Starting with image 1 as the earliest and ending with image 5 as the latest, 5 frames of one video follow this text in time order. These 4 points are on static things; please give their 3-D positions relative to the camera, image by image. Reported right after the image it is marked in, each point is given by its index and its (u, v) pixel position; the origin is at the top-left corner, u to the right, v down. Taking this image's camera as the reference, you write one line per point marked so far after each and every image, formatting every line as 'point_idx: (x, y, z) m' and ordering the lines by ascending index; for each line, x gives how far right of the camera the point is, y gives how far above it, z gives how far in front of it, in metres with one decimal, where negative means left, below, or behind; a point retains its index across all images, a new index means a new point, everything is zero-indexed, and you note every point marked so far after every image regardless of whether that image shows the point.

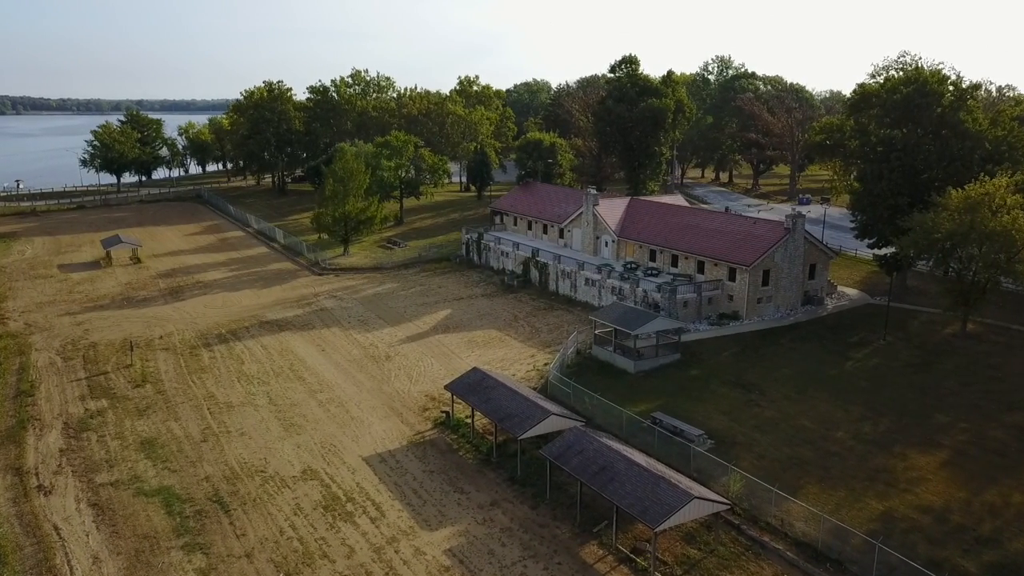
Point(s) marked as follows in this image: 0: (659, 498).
0: (+3.5, -5.0, +19.6) m
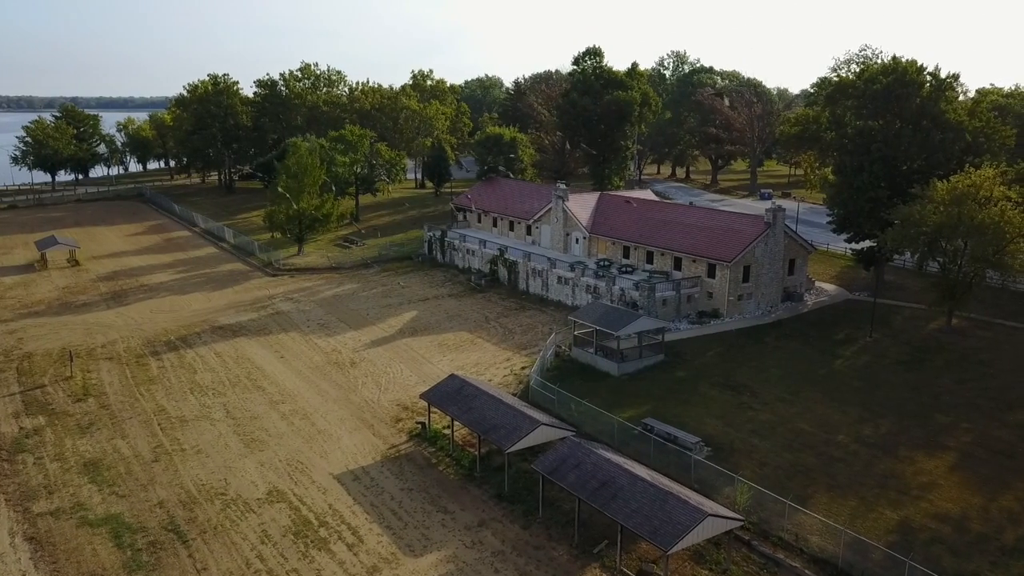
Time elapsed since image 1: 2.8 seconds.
0: (+3.5, -5.0, +18.0) m
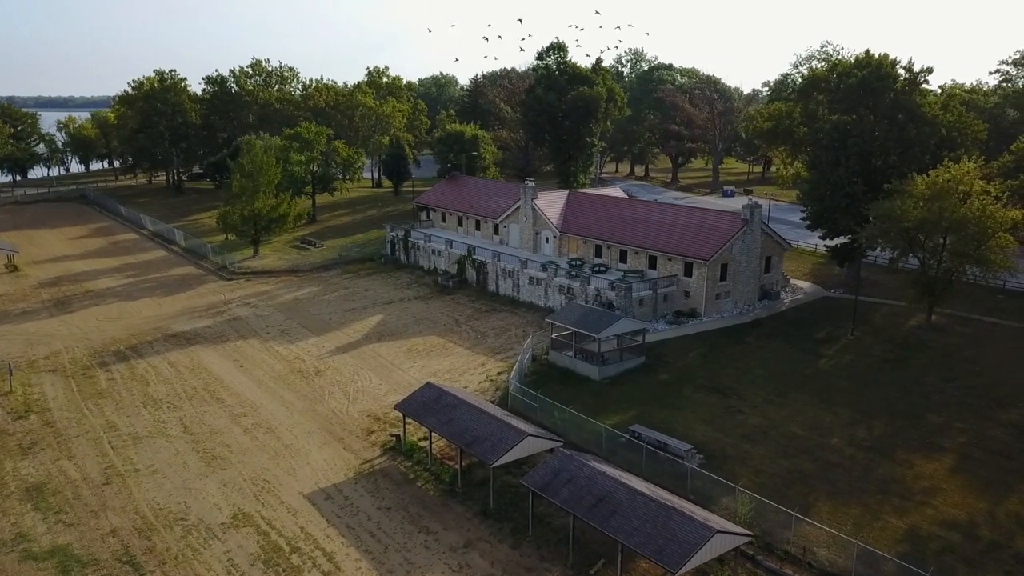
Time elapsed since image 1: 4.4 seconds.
0: (+3.3, -5.0, +16.8) m
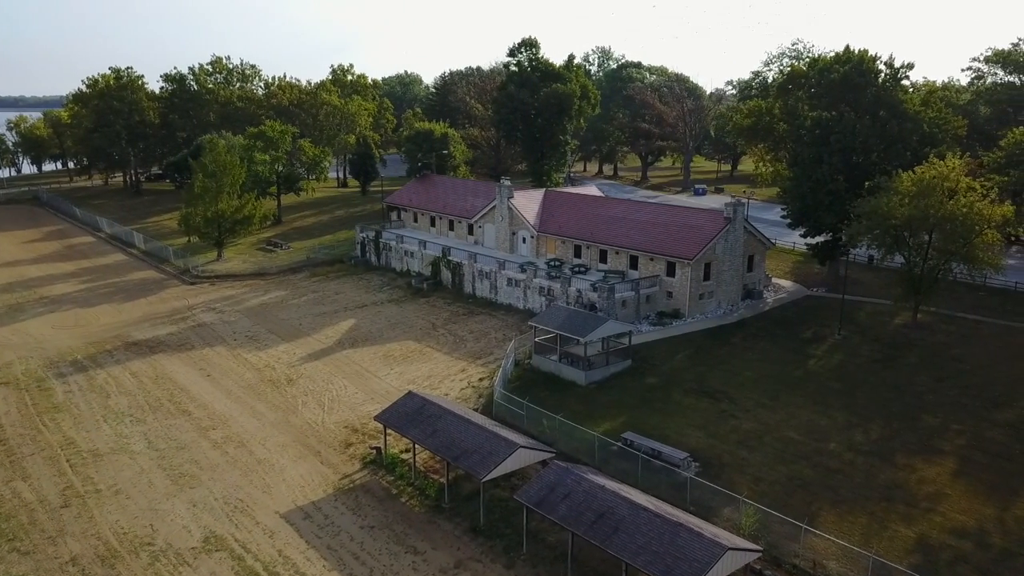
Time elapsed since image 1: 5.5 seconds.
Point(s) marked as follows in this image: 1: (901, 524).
0: (+3.3, -5.1, +15.8) m
1: (+9.1, -5.5, +19.0) m
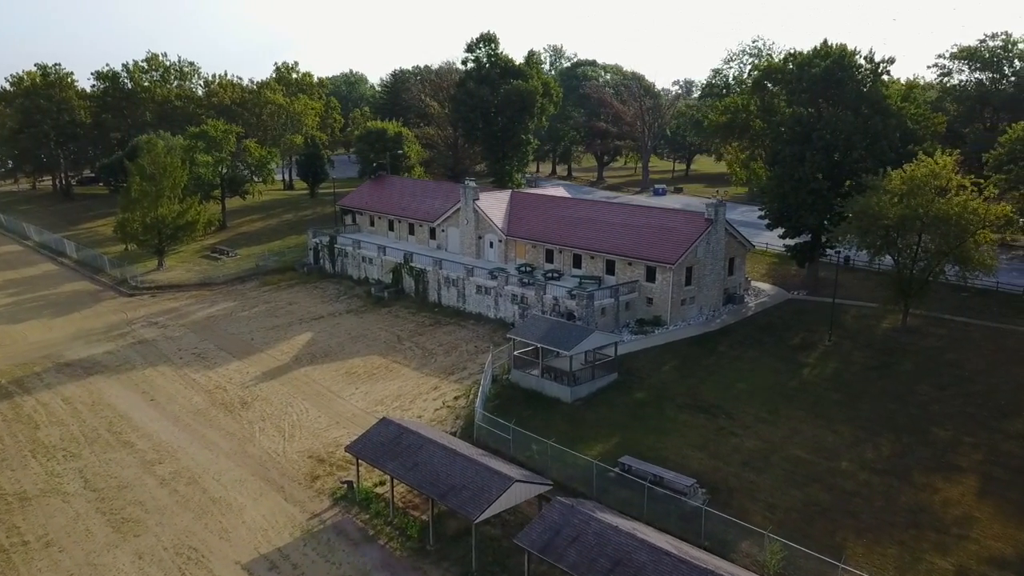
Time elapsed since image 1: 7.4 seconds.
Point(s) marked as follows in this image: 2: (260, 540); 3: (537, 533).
0: (+3.5, -5.4, +13.8) m
1: (+9.0, -5.7, +17.4) m
2: (-5.9, -5.9, +19.2) m
3: (+0.5, -5.0, +16.6) m
